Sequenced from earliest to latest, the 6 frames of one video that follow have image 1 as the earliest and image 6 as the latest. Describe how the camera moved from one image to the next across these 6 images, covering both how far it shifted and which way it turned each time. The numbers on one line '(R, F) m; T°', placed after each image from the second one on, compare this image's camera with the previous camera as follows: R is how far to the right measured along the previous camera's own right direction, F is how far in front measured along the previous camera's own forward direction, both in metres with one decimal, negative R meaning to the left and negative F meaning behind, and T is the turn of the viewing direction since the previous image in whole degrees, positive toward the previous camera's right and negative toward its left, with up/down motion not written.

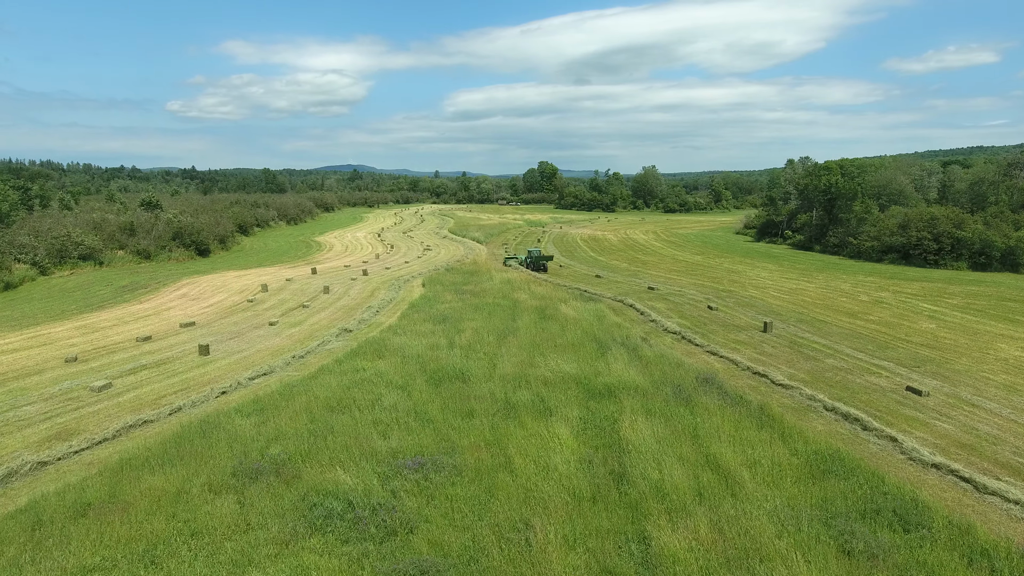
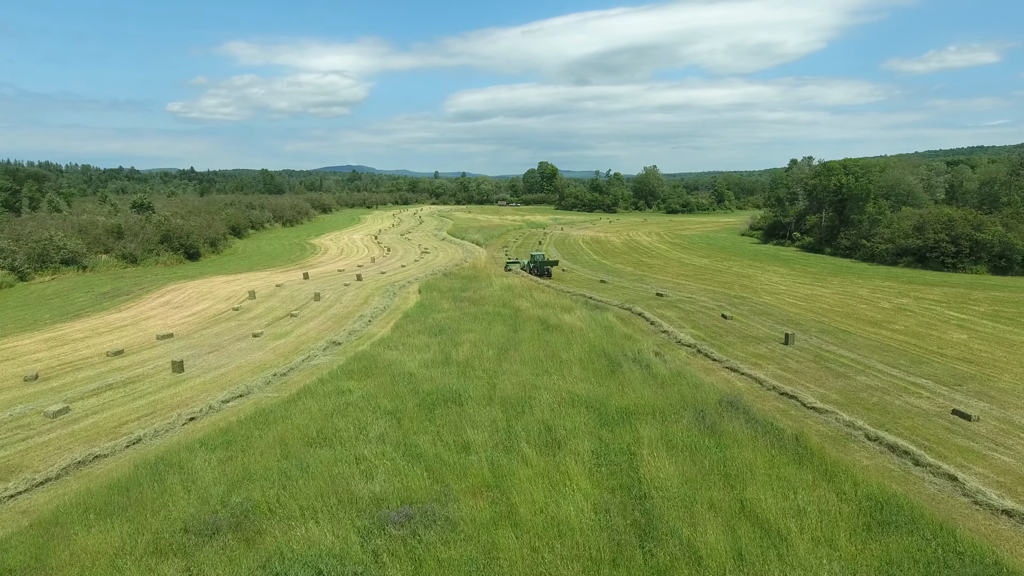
(0.0, +1.3) m; 0°
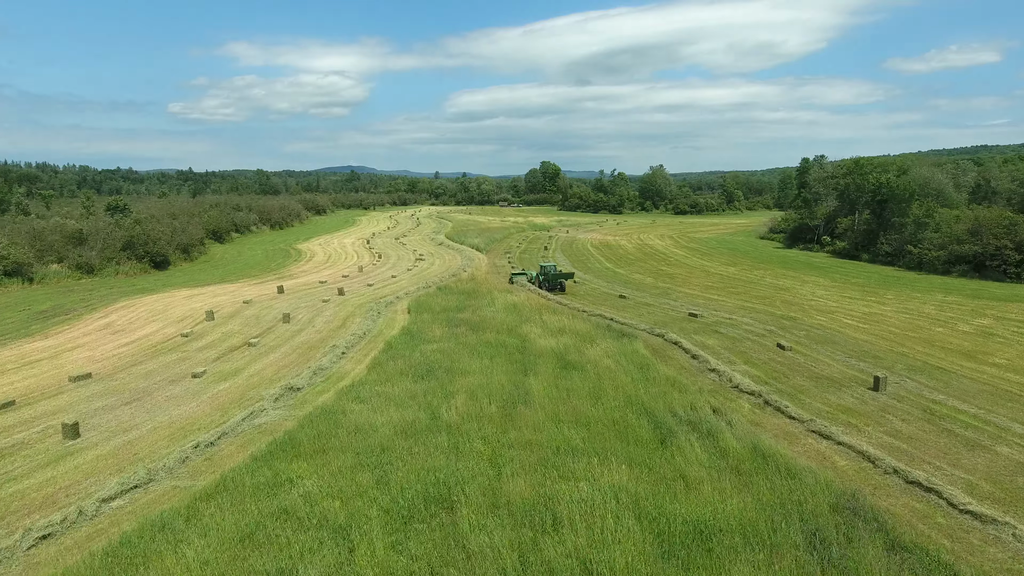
(-0.1, +3.6) m; 0°
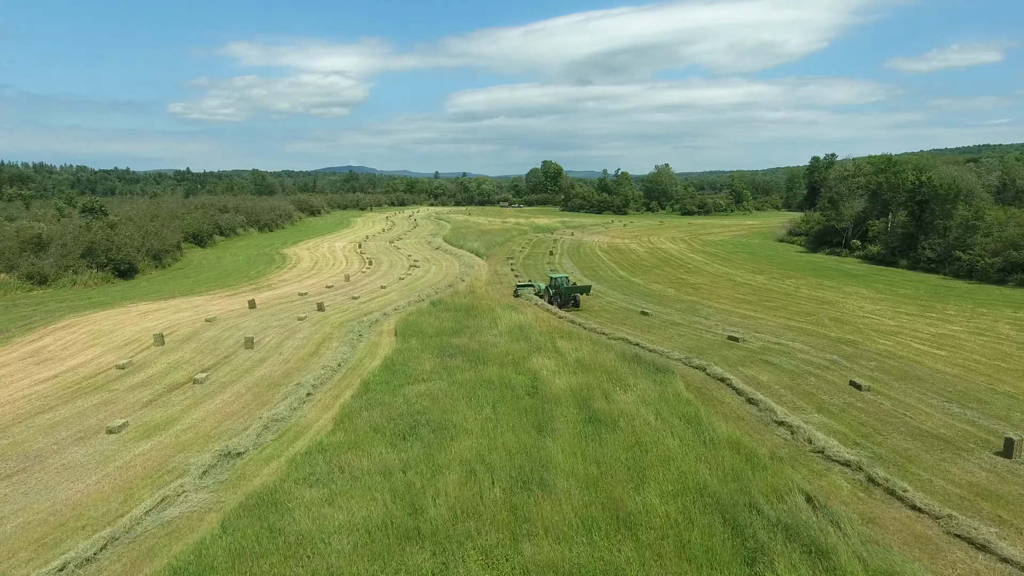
(-0.1, +3.1) m; 0°
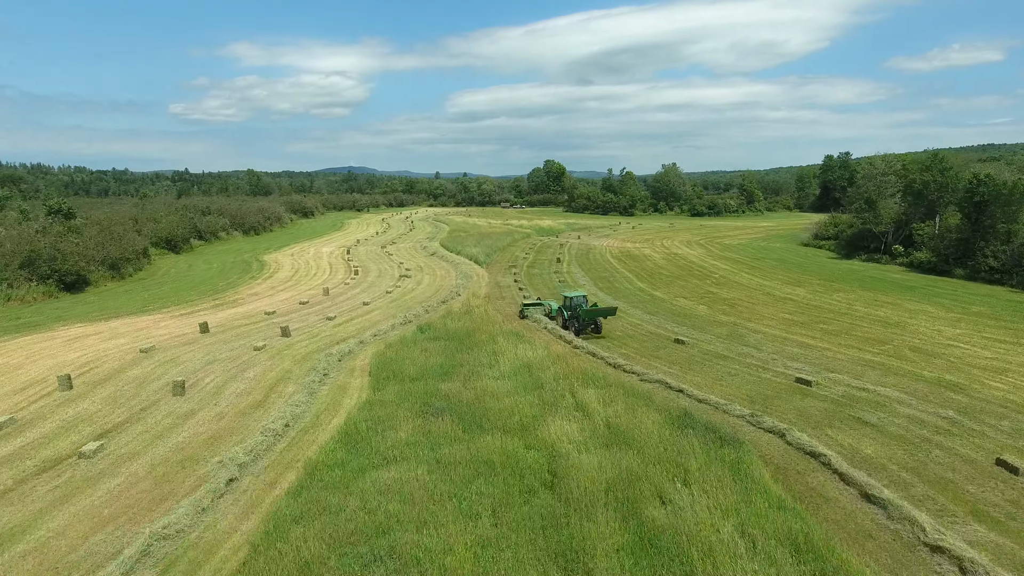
(-0.1, +3.7) m; 0°
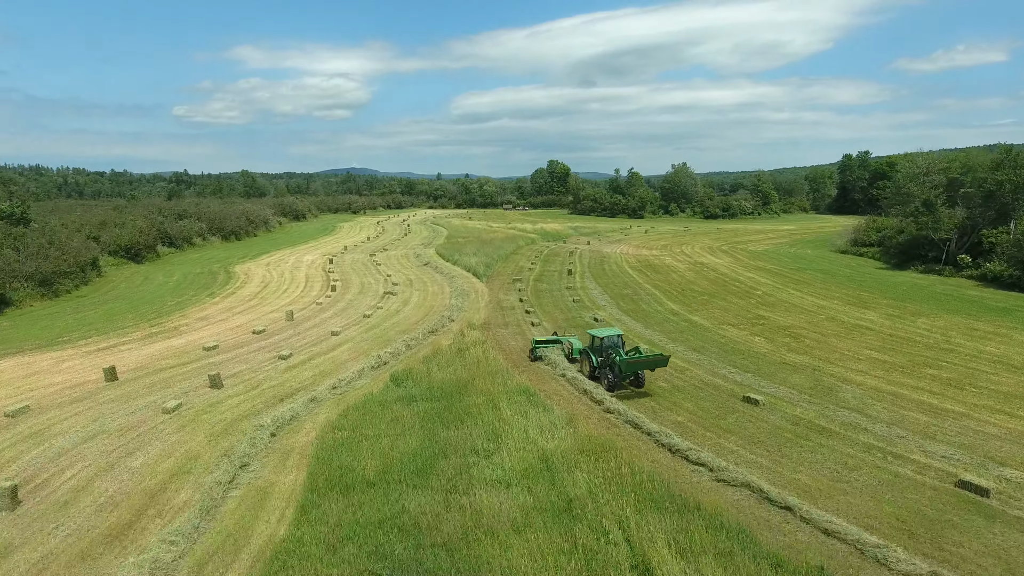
(-0.1, +4.4) m; 0°
